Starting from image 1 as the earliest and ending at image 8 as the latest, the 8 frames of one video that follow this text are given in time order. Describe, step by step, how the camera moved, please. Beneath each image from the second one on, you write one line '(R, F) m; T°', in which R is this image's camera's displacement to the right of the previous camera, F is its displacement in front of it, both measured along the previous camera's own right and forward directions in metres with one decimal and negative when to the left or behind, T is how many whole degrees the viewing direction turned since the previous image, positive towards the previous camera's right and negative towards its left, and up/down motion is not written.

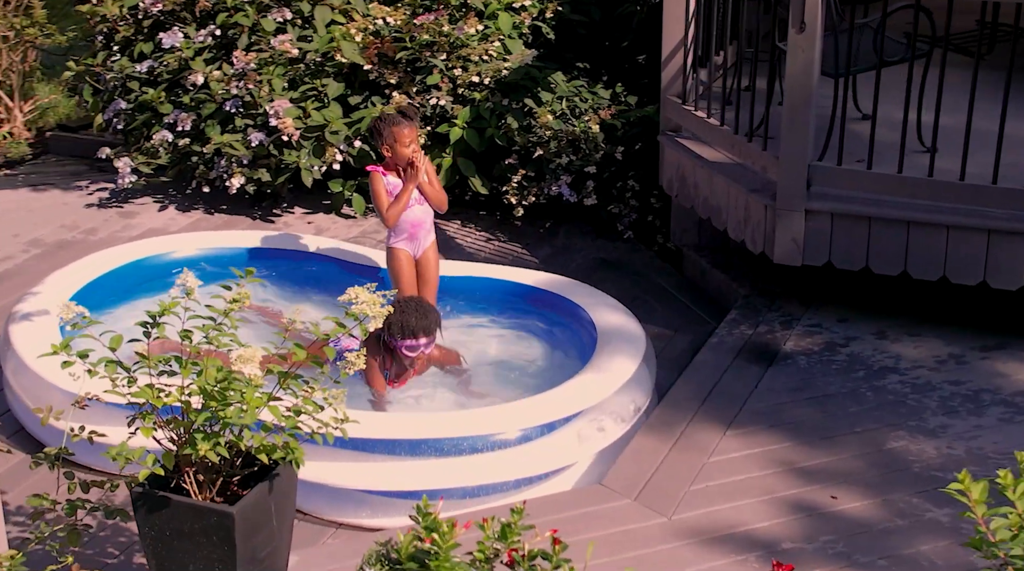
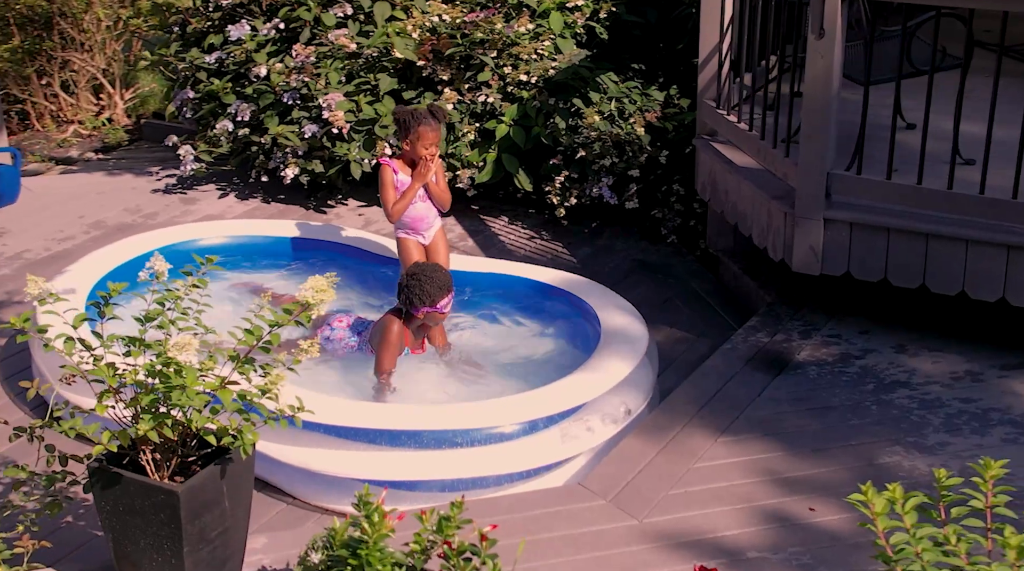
(+0.5, 0.0) m; -5°
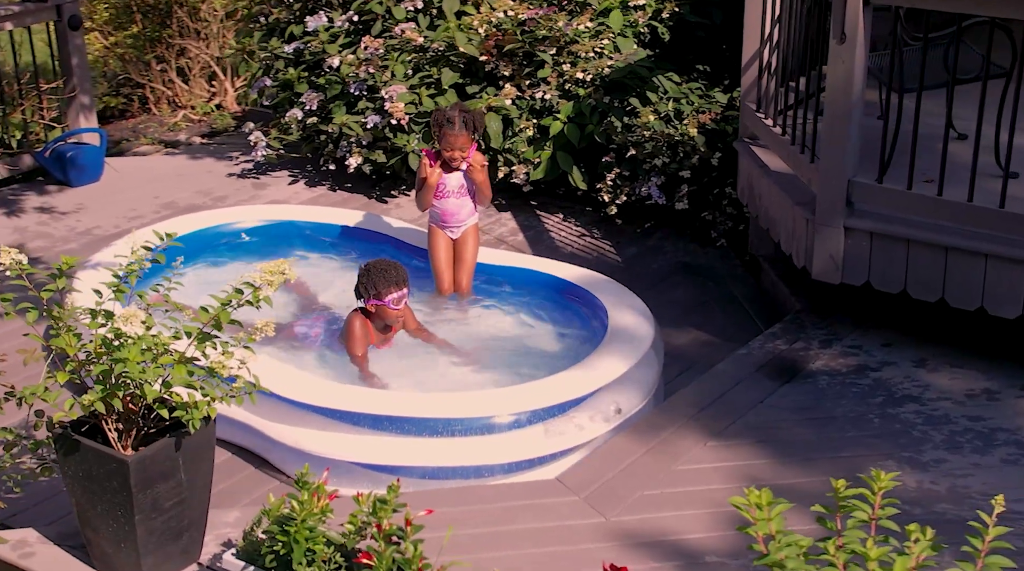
(+0.5, 0.0) m; -6°
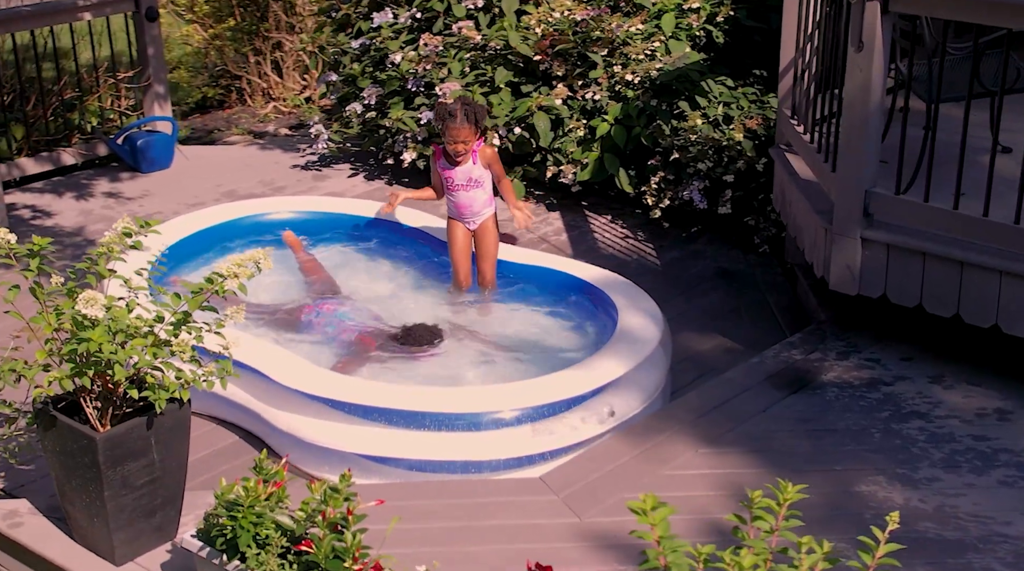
(+0.4, 0.0) m; -5°
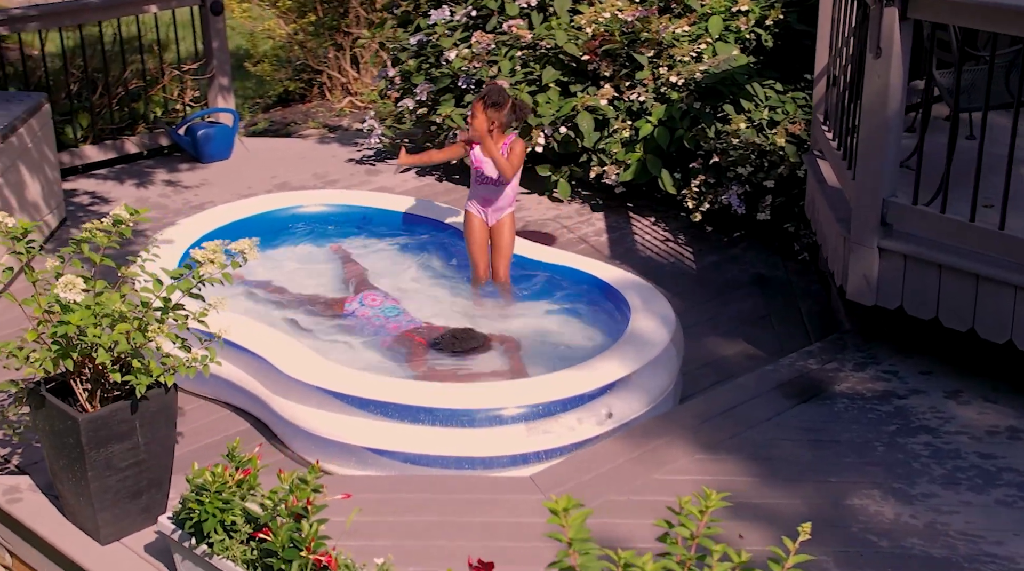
(+0.4, 0.0) m; -4°
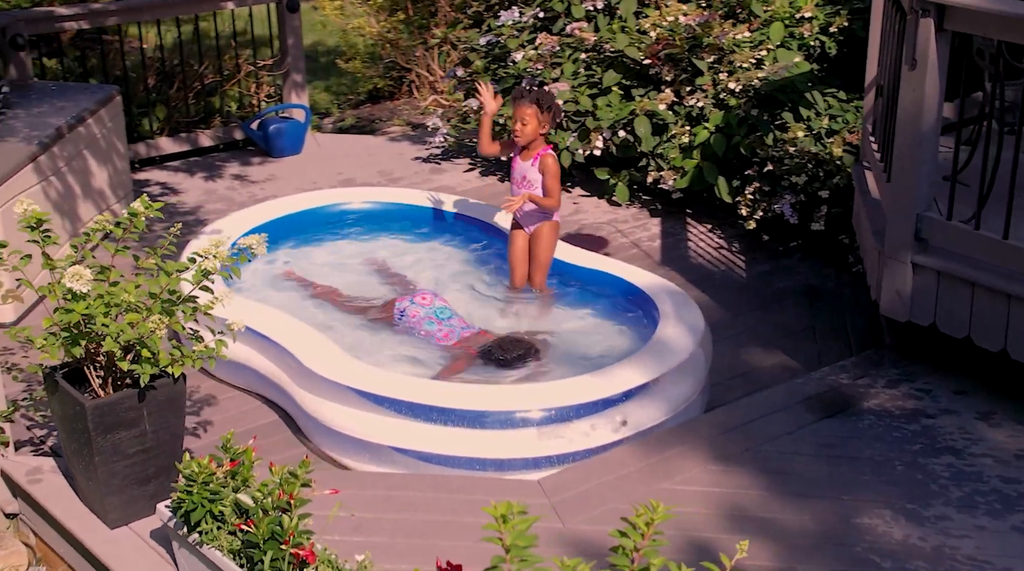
(+0.3, 0.0) m; -4°
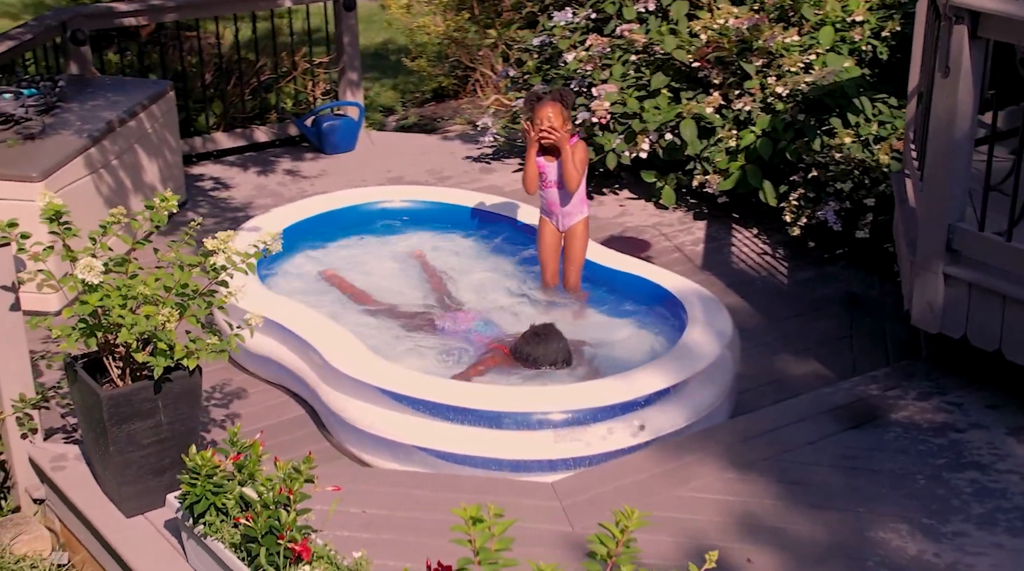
(+0.2, 0.0) m; -3°
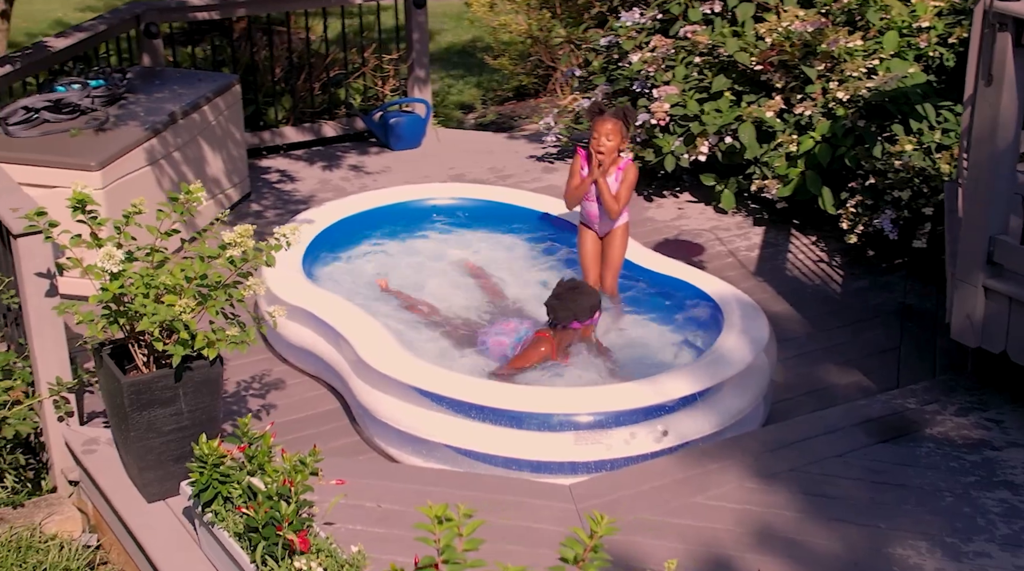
(+0.2, 0.0) m; -4°
